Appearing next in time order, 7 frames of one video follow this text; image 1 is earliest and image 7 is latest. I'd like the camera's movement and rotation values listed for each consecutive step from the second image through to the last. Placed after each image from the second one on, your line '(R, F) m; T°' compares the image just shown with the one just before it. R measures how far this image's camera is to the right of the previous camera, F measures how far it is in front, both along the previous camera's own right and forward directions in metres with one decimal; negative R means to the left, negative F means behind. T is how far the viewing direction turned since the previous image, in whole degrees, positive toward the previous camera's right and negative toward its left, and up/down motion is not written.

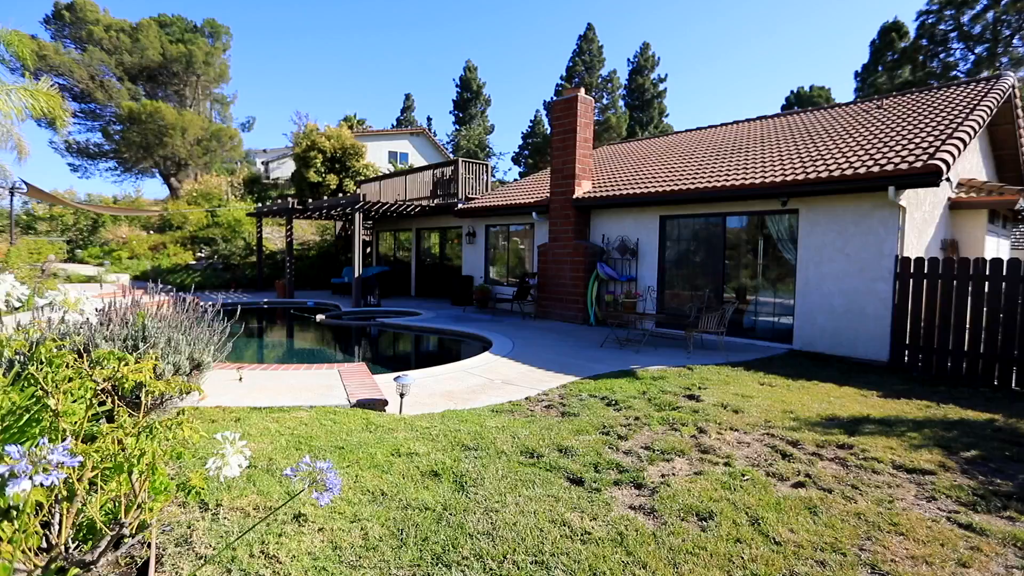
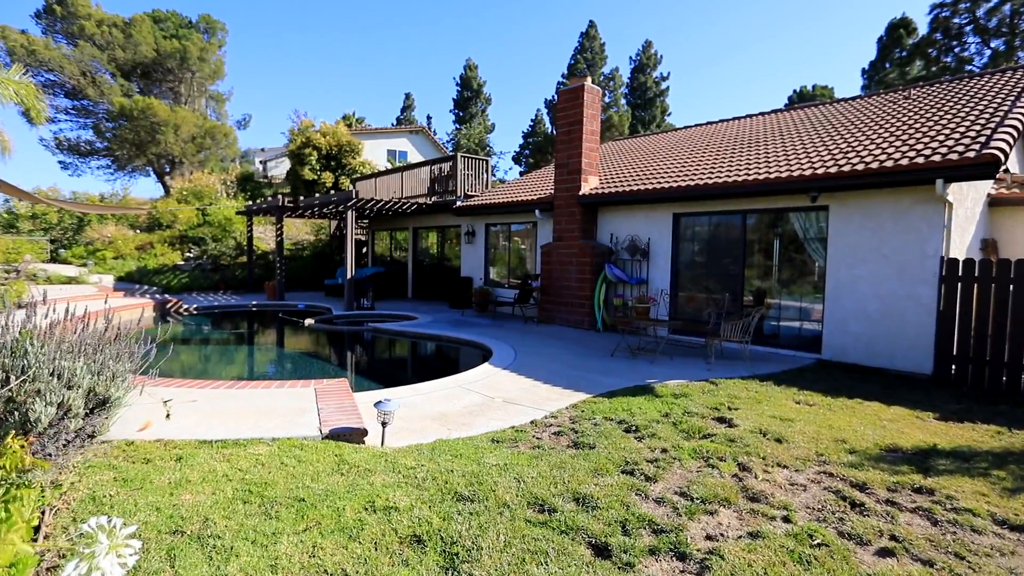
(0.0, +0.7) m; 0°
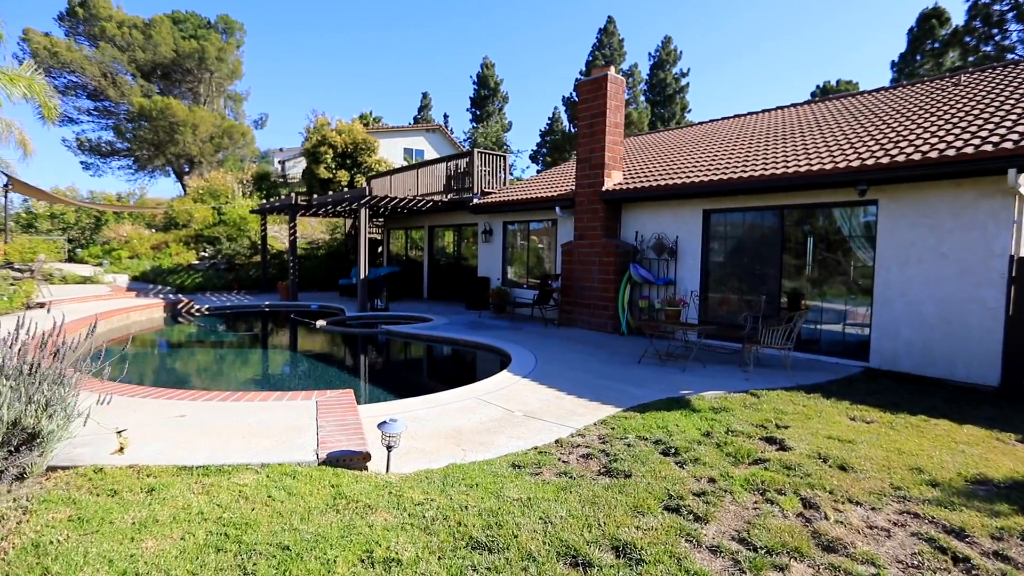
(0.0, +0.5) m; -2°
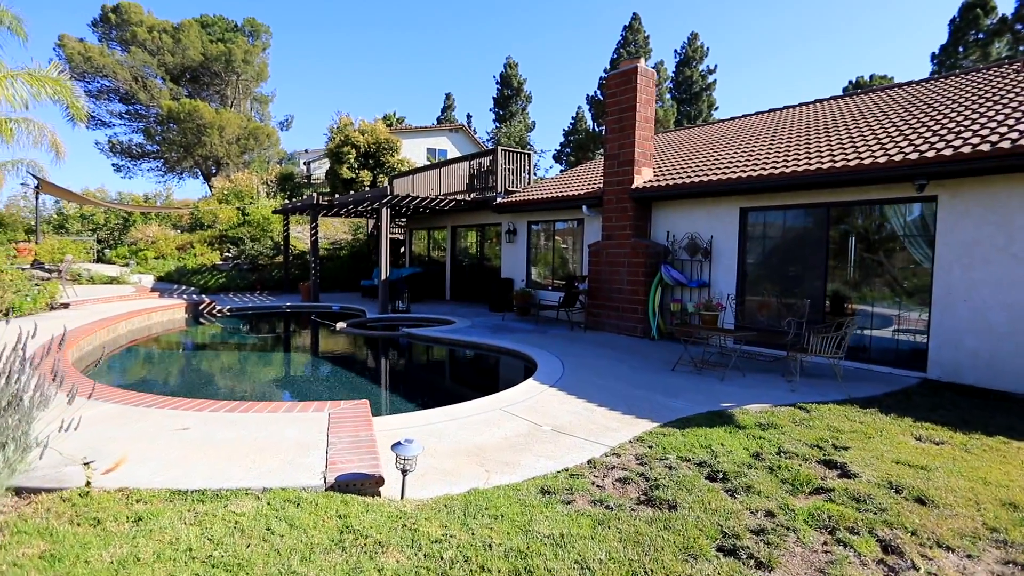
(0.0, +0.4) m; -2°
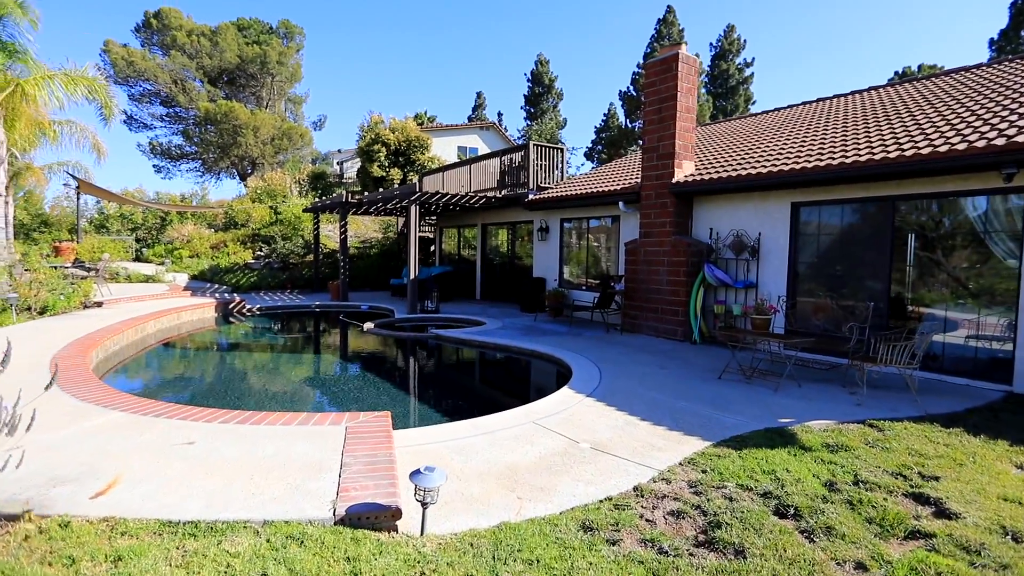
(0.0, +0.4) m; -3°
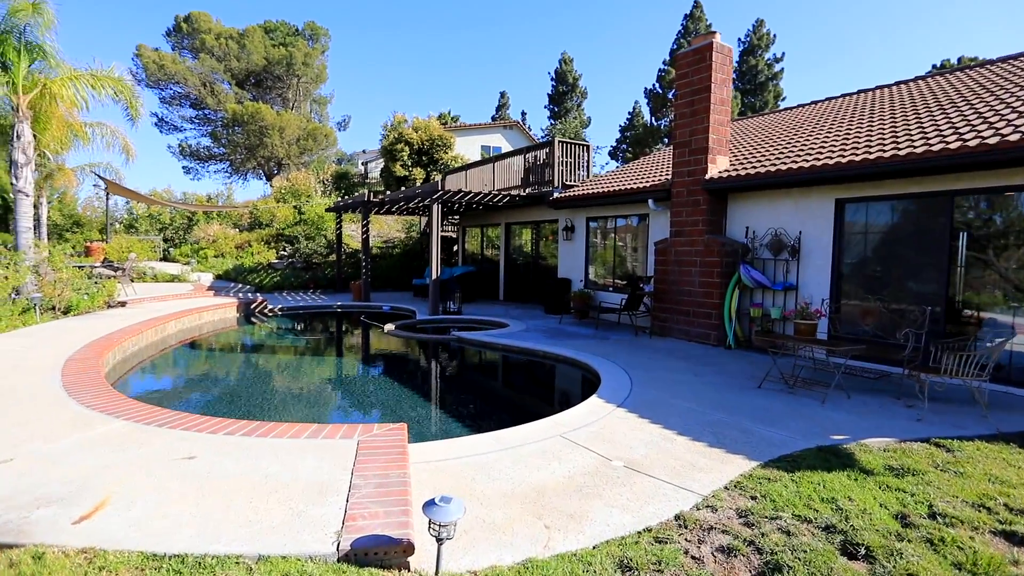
(0.0, +0.3) m; -2°
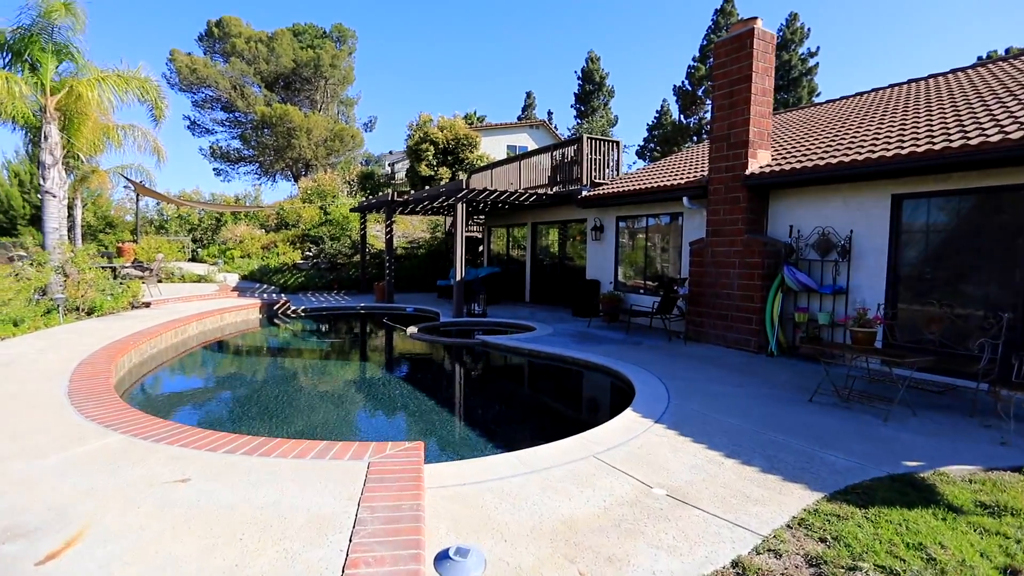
(0.0, +0.4) m; -3°
